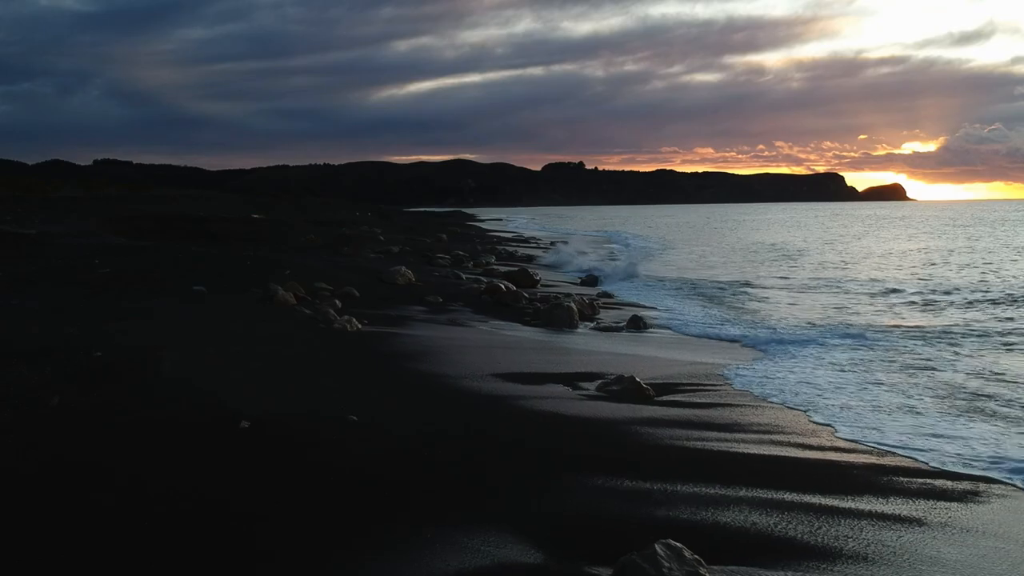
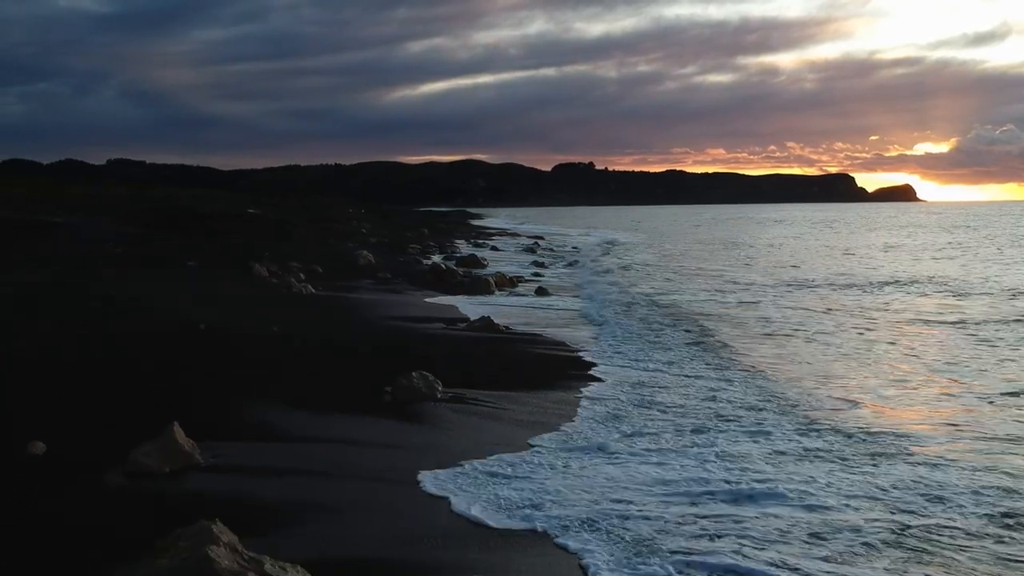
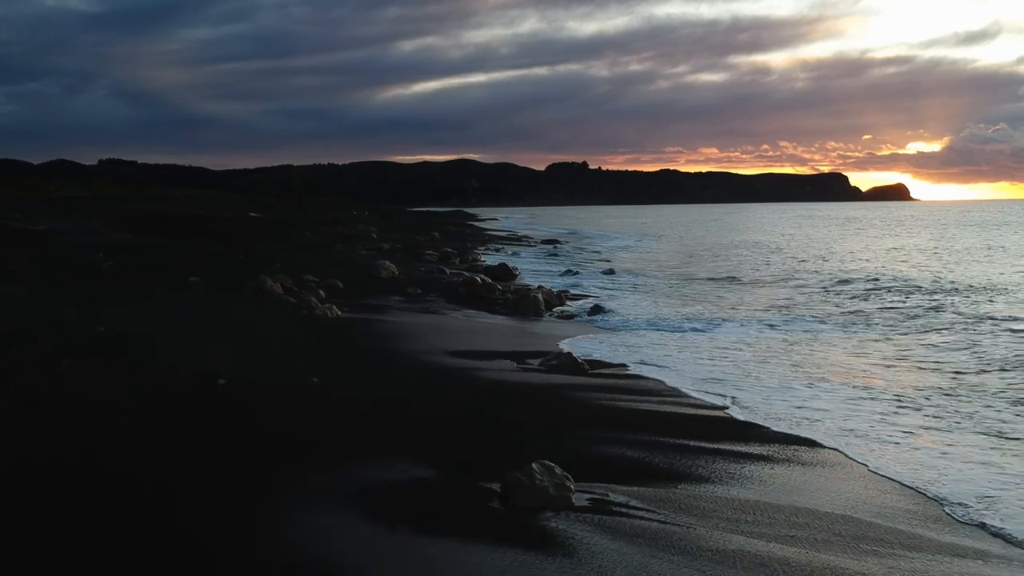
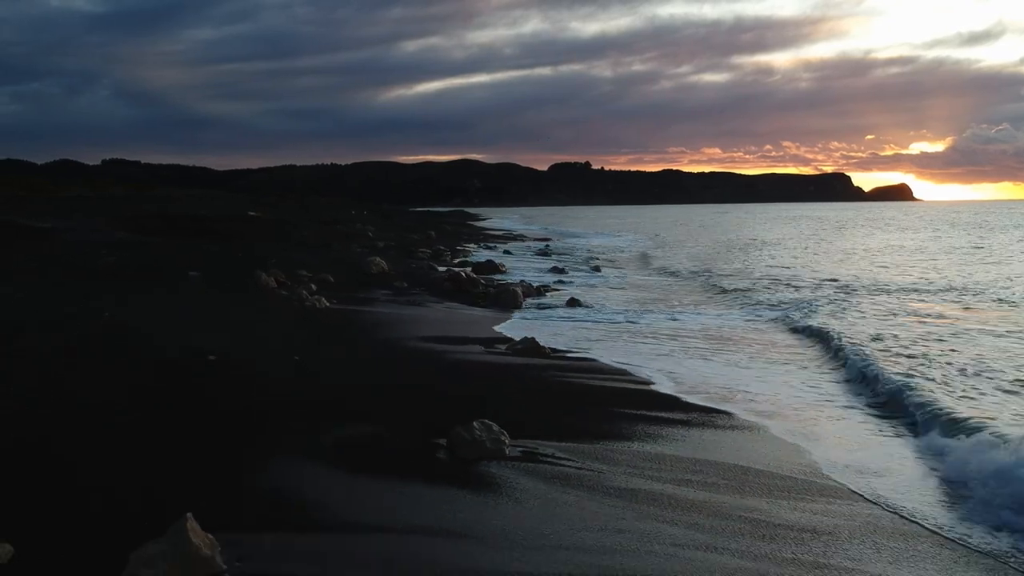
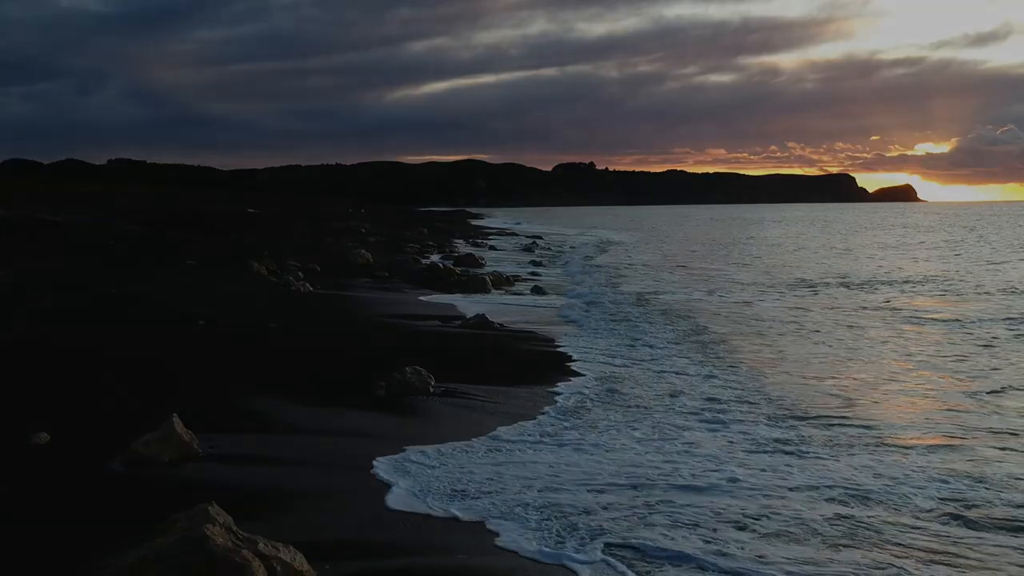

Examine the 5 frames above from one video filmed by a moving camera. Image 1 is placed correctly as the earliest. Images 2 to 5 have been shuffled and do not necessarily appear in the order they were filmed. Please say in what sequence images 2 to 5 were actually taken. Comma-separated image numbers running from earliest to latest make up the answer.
3, 4, 2, 5
